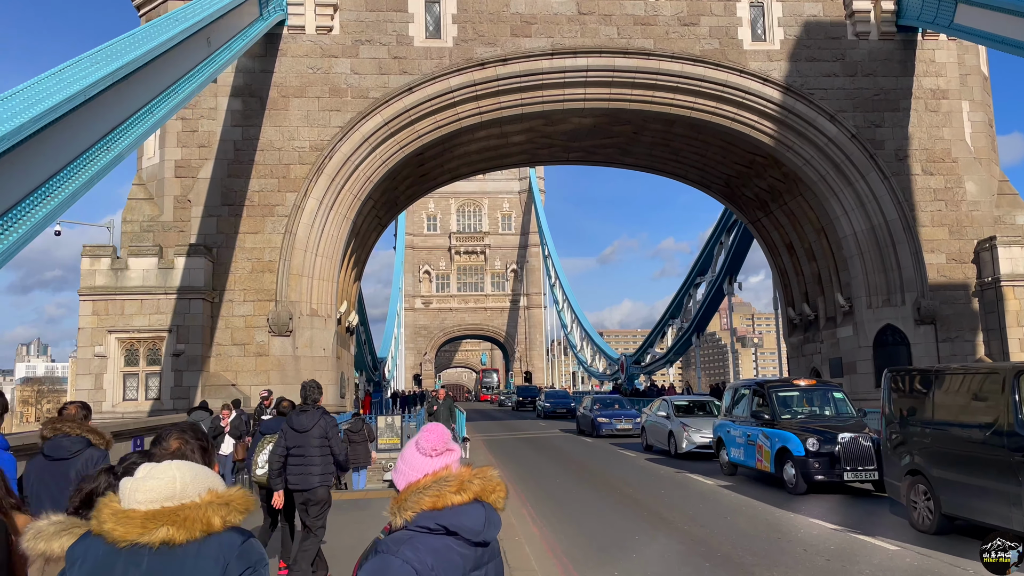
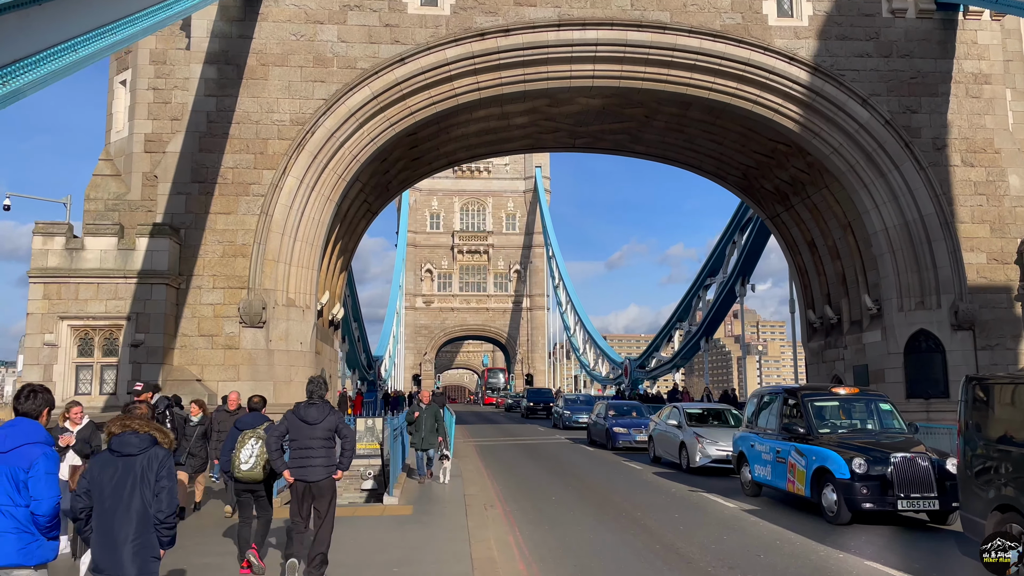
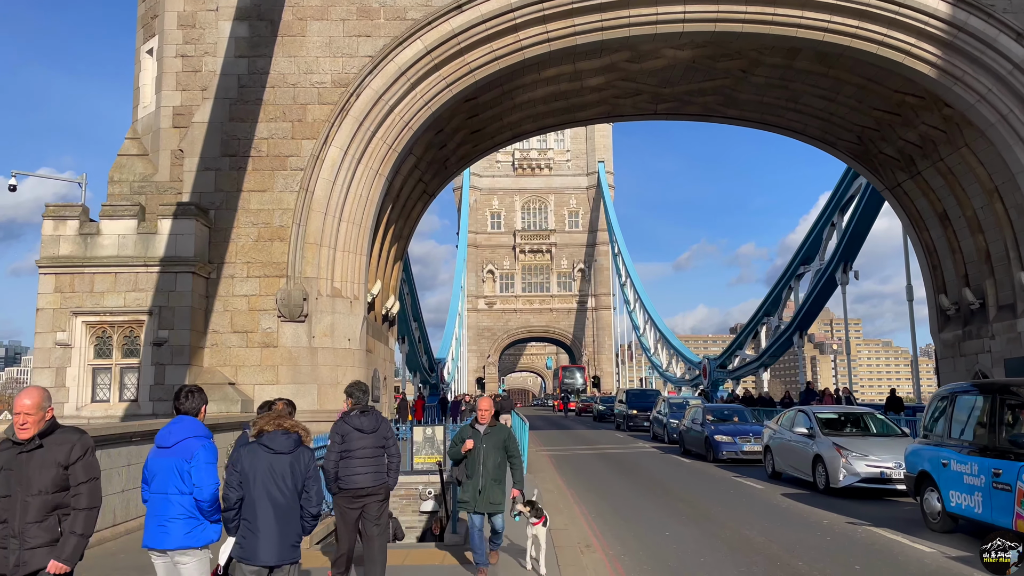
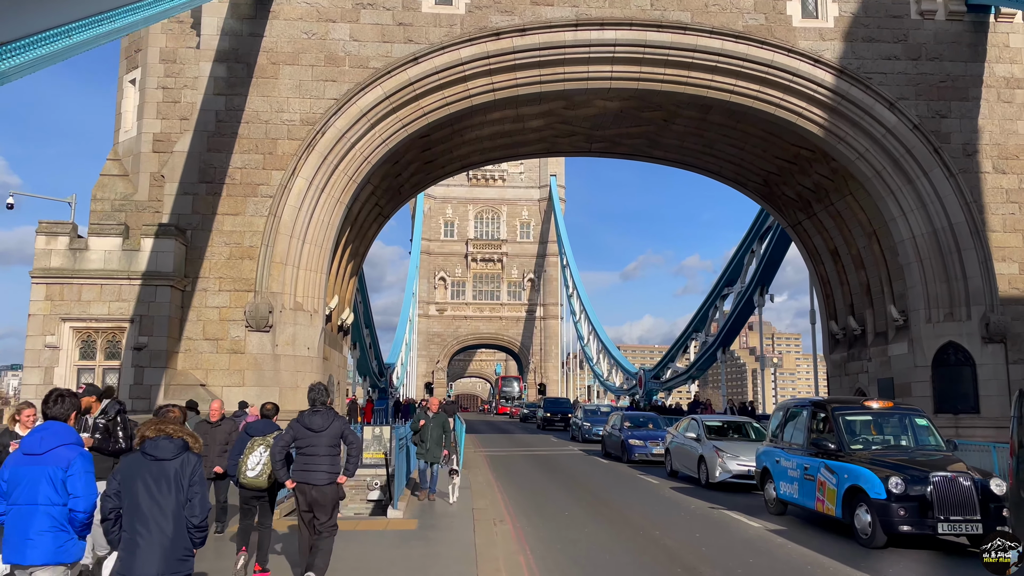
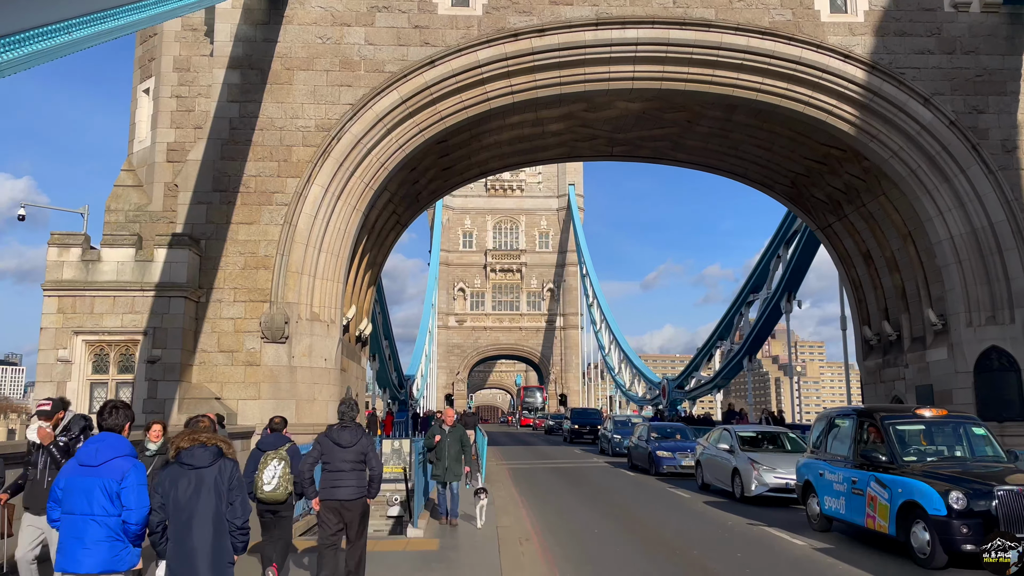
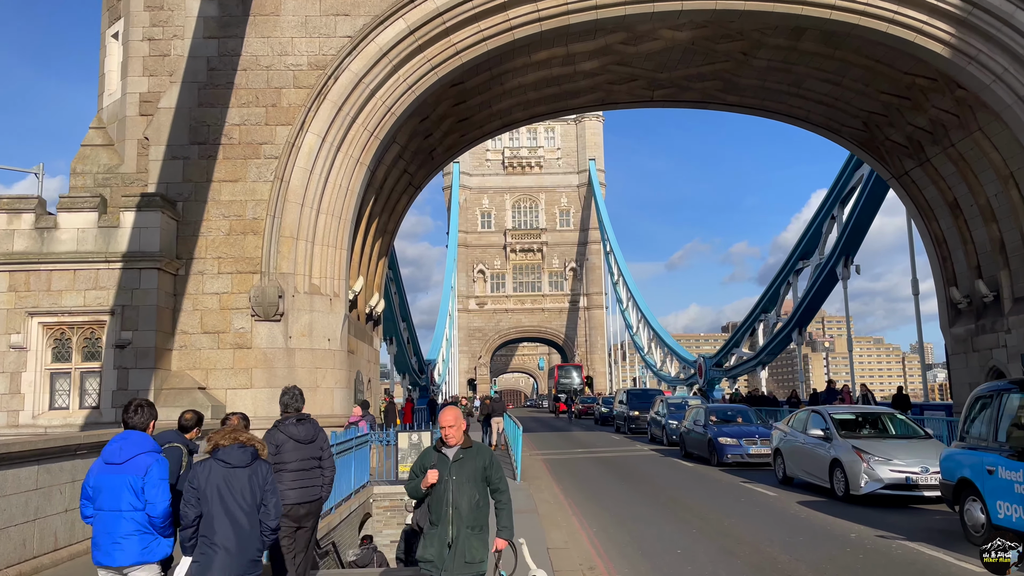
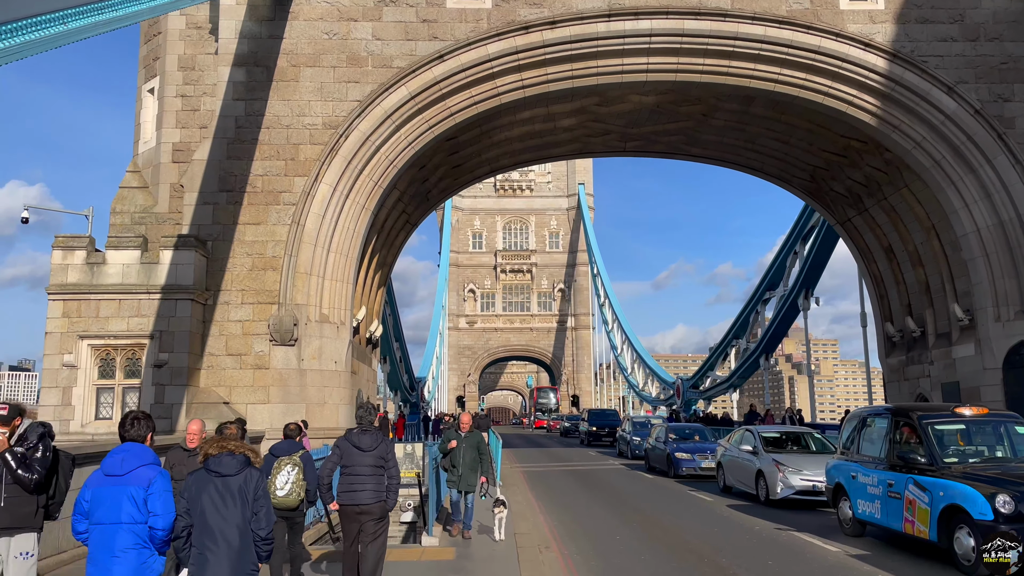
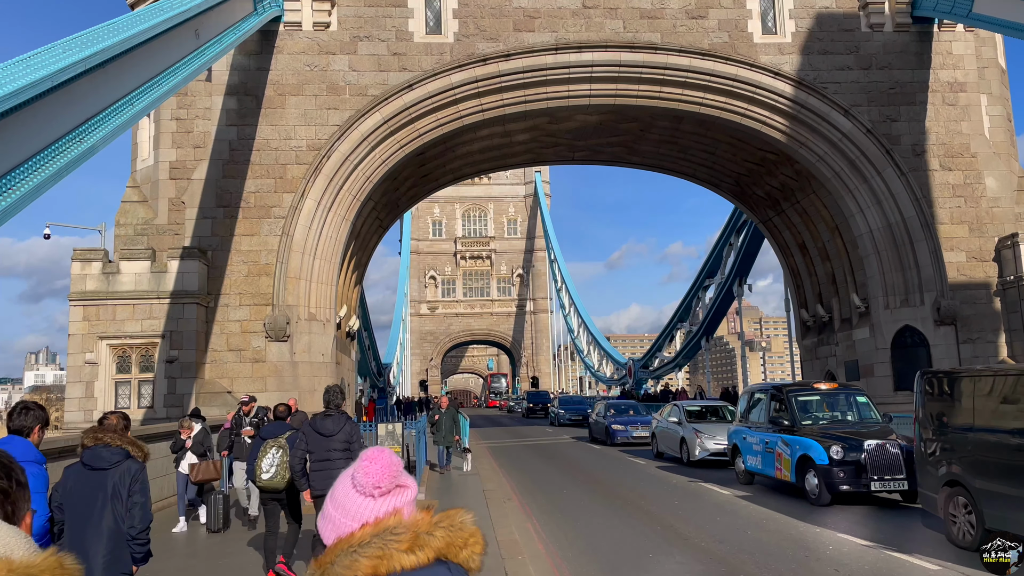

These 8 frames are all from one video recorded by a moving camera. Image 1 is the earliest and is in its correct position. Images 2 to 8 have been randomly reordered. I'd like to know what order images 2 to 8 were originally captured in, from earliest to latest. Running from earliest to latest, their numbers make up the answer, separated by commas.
8, 2, 4, 5, 7, 3, 6
